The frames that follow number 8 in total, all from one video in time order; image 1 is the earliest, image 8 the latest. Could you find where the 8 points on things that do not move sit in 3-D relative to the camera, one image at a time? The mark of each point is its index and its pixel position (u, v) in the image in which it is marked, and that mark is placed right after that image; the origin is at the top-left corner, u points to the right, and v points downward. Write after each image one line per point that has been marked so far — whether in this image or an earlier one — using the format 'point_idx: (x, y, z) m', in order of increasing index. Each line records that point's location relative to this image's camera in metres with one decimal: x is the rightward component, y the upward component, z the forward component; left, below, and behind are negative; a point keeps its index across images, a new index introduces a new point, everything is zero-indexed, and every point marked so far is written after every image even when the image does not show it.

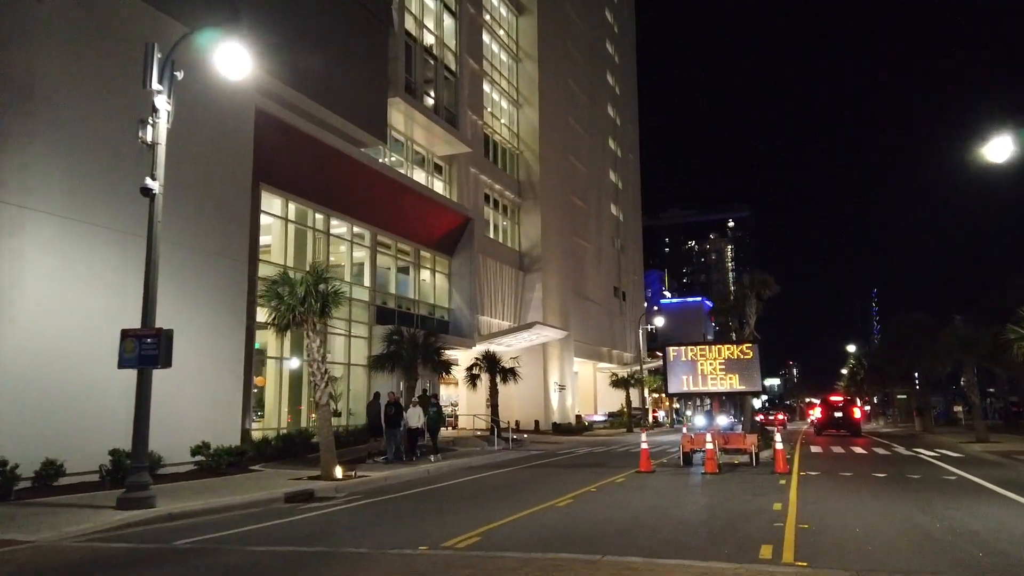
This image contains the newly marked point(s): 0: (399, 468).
0: (-2.8, -4.6, +19.9) m
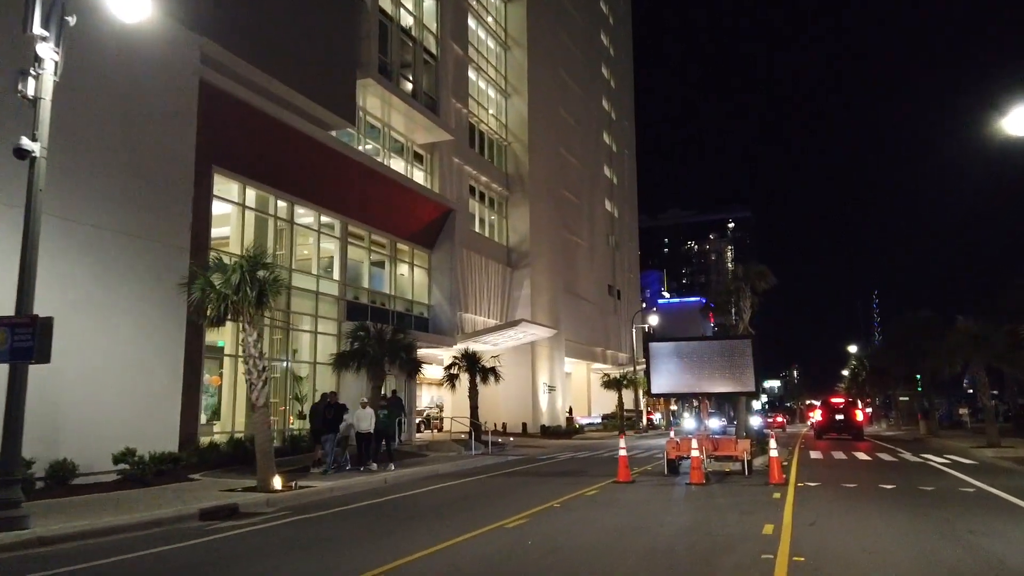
0: (-3.6, -4.3, +17.9) m
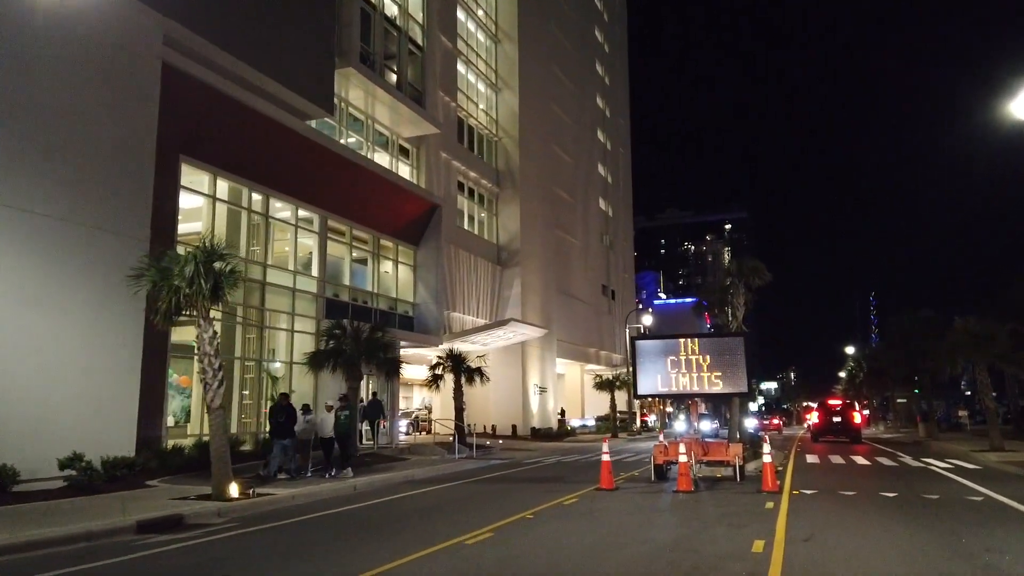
0: (-4.1, -4.2, +16.8) m
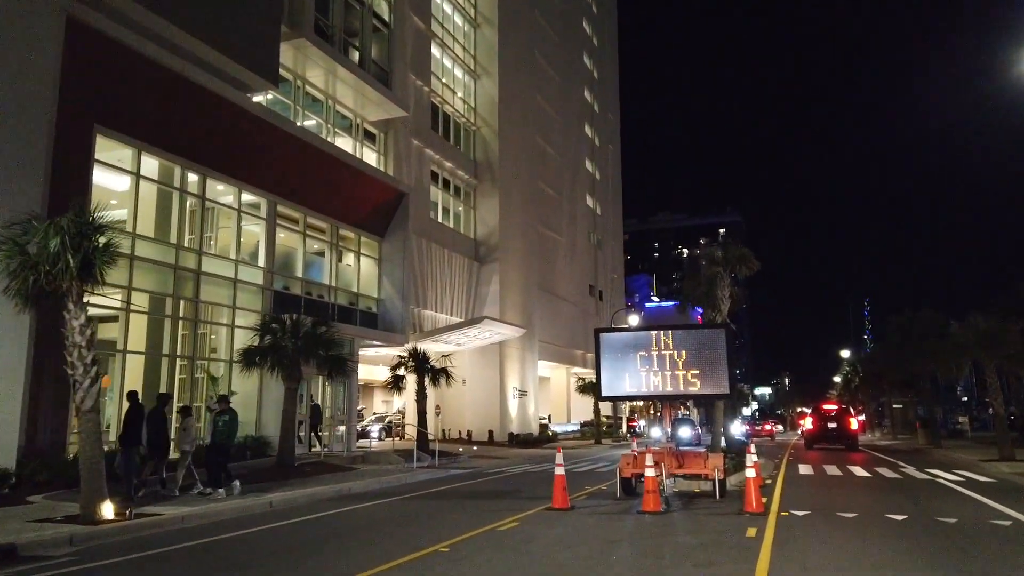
0: (-5.2, -3.9, +14.2) m
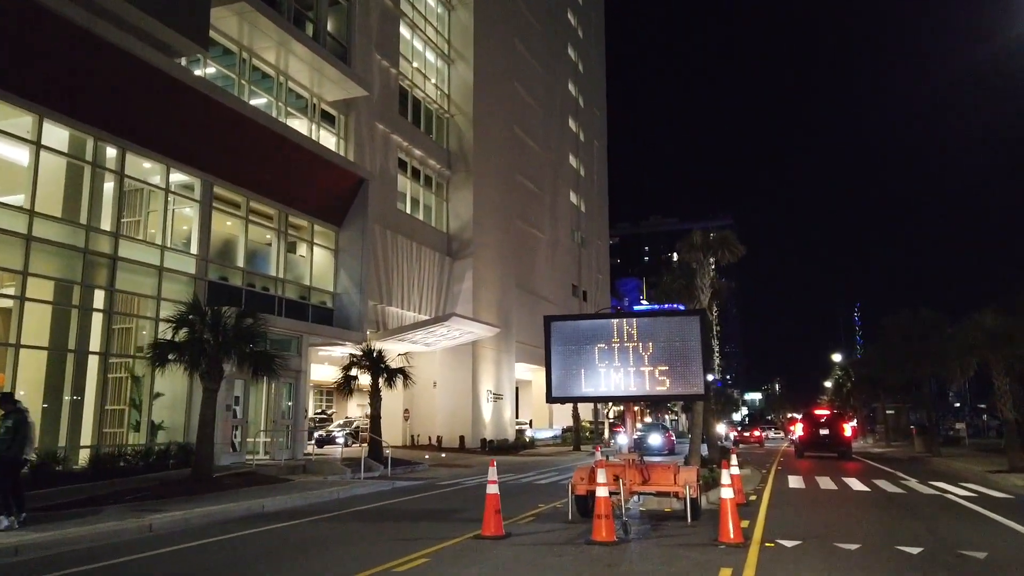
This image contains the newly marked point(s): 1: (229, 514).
0: (-6.3, -3.5, +11.6) m
1: (-5.0, -4.1, +14.3) m
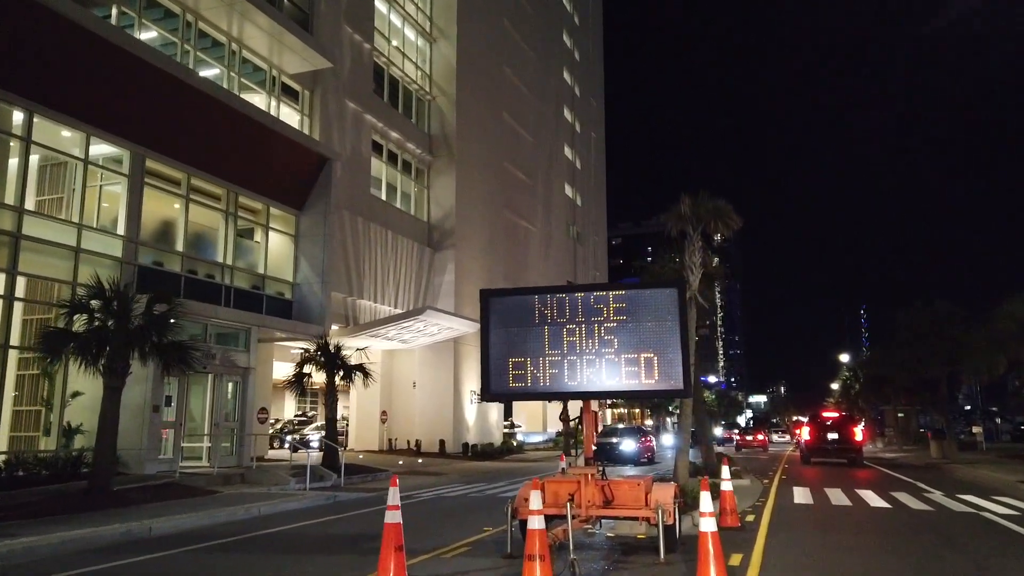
0: (-7.2, -3.1, +8.9) m
1: (-5.9, -3.6, +11.6) m
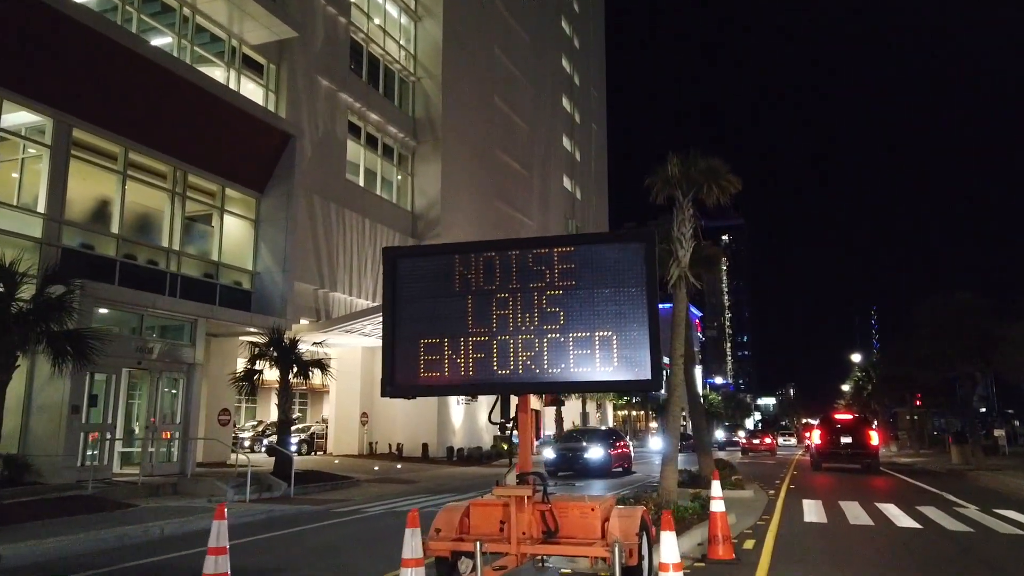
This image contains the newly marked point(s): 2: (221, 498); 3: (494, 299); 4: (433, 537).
0: (-8.0, -2.7, +6.5) m
1: (-6.7, -3.3, +9.1) m
2: (-6.3, -4.5, +17.1) m
3: (-0.2, -0.1, +7.4) m
4: (-0.7, -2.0, +7.0) m
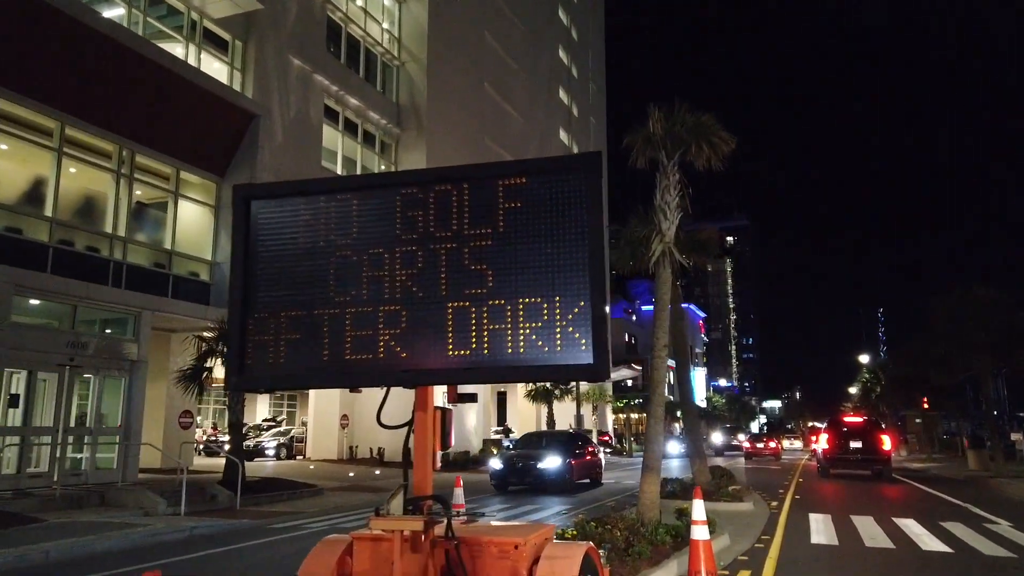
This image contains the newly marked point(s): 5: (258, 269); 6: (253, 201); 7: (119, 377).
0: (-8.7, -2.4, +4.5) m
1: (-7.3, -2.9, +7.2) m
2: (-6.9, -4.2, +15.1) m
3: (-0.8, +0.2, +5.4) m
4: (-1.4, -1.7, +5.0) m
5: (-1.6, +0.1, +5.6) m
6: (-1.7, +0.6, +5.7) m
7: (-9.5, -2.1, +19.2) m
